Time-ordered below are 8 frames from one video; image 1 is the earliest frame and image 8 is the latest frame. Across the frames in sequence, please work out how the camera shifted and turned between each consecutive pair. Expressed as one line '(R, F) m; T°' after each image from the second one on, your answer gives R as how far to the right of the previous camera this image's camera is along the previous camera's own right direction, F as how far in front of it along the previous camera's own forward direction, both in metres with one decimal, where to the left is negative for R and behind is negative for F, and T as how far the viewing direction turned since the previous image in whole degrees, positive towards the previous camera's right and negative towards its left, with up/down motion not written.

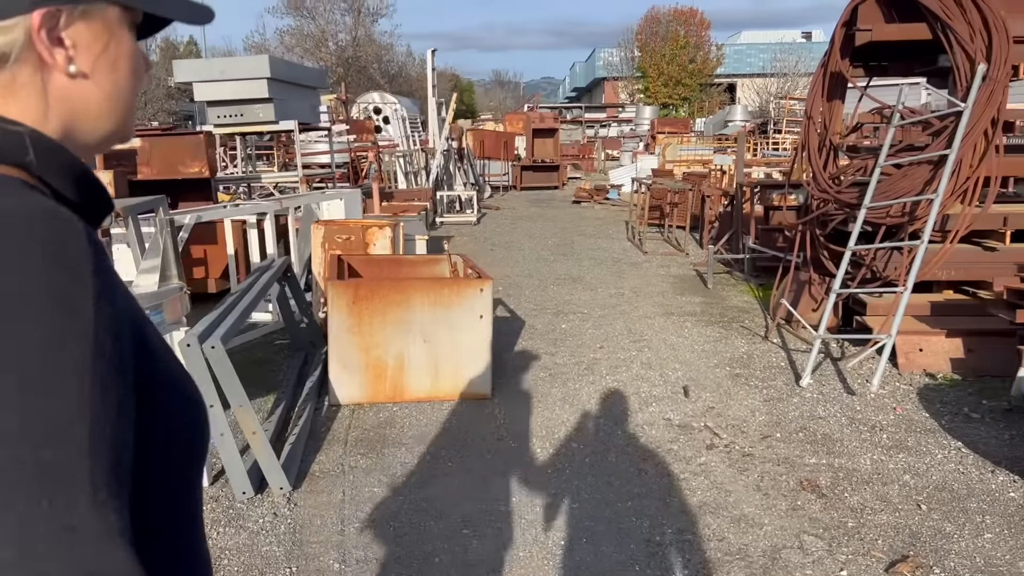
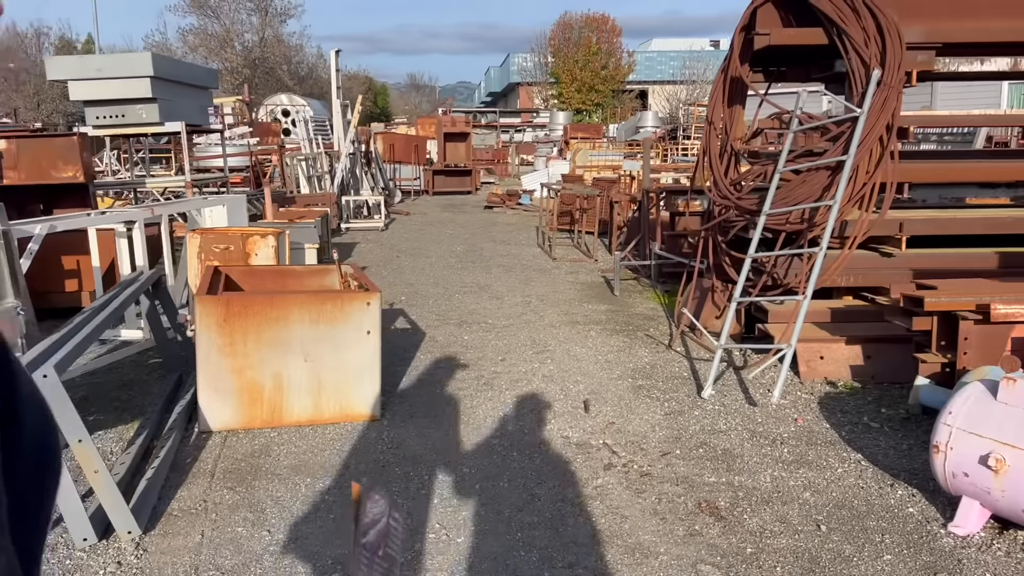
(+0.2, +0.3) m; +6°
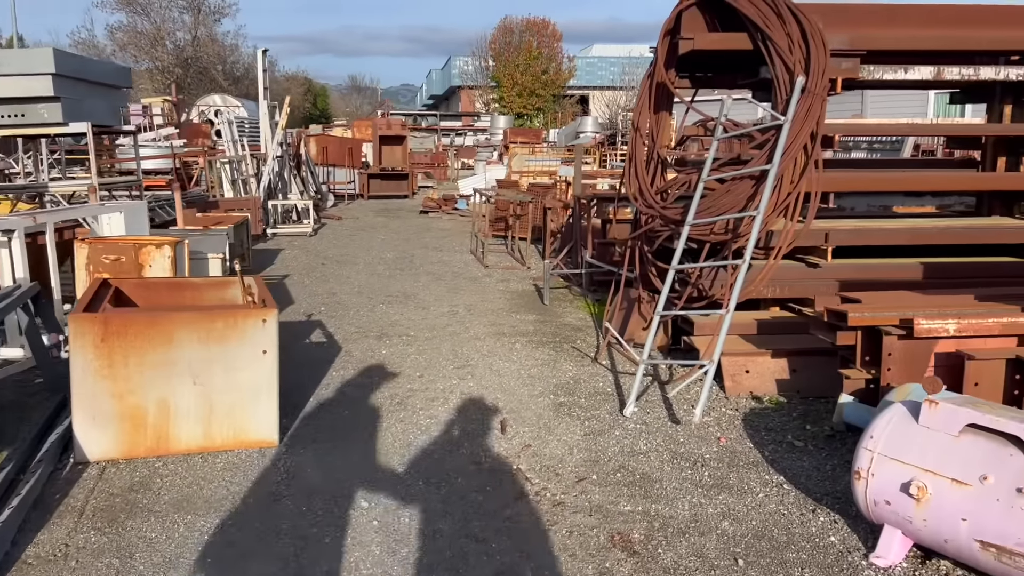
(+0.2, +0.2) m; +4°
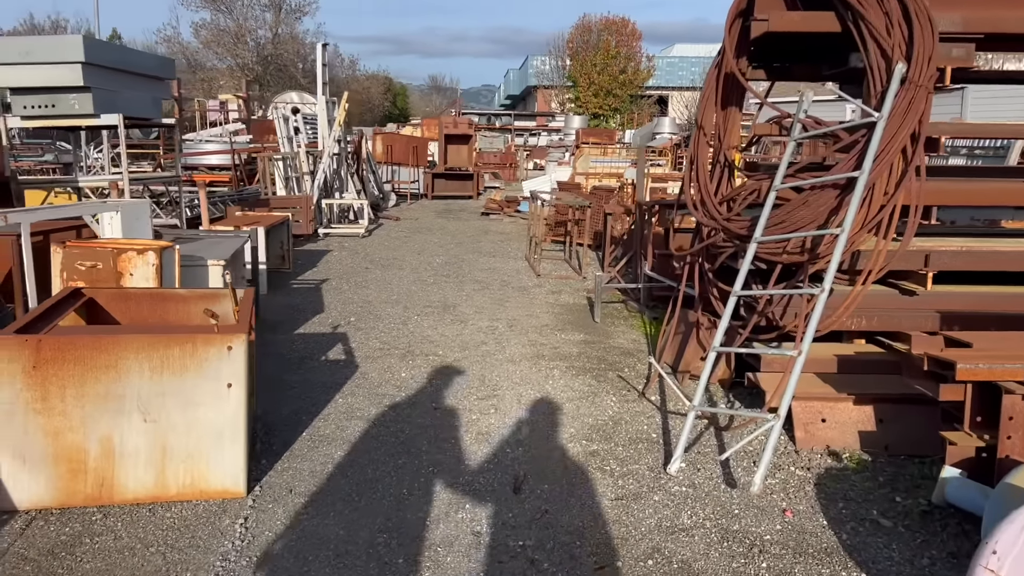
(+0.2, +0.8) m; -5°
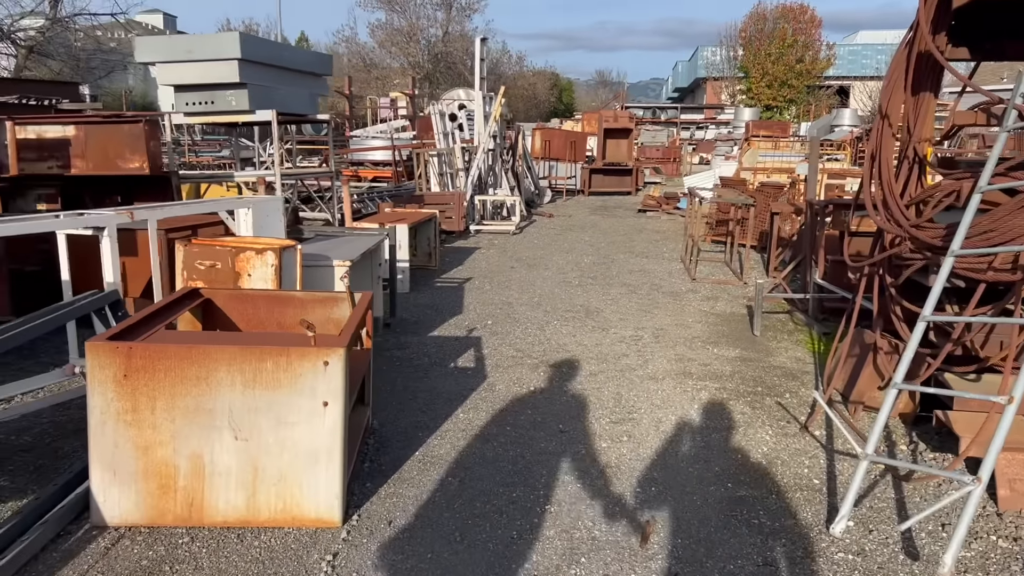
(+0.1, +0.5) m; -11°
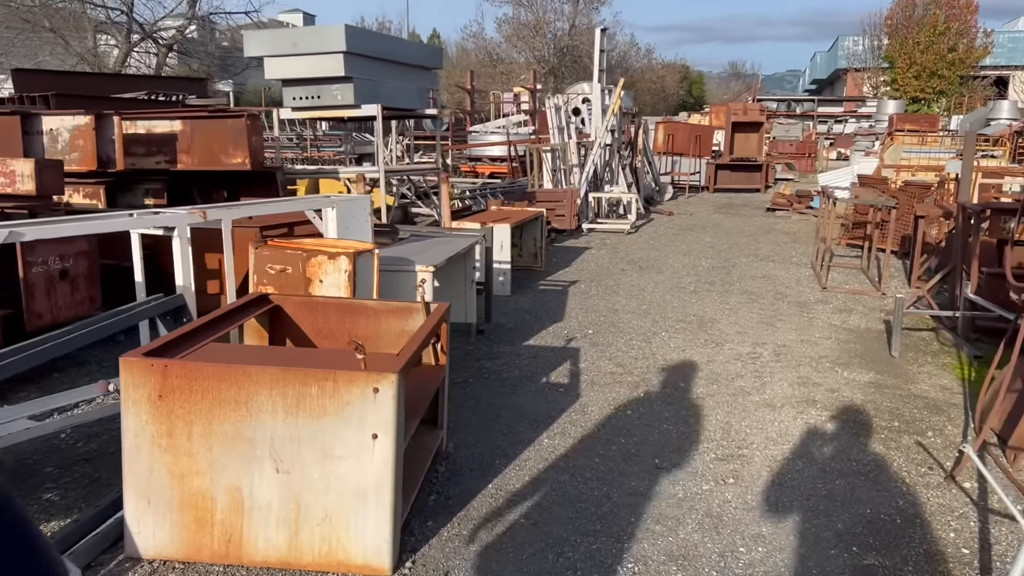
(+0.1, +0.5) m; -8°
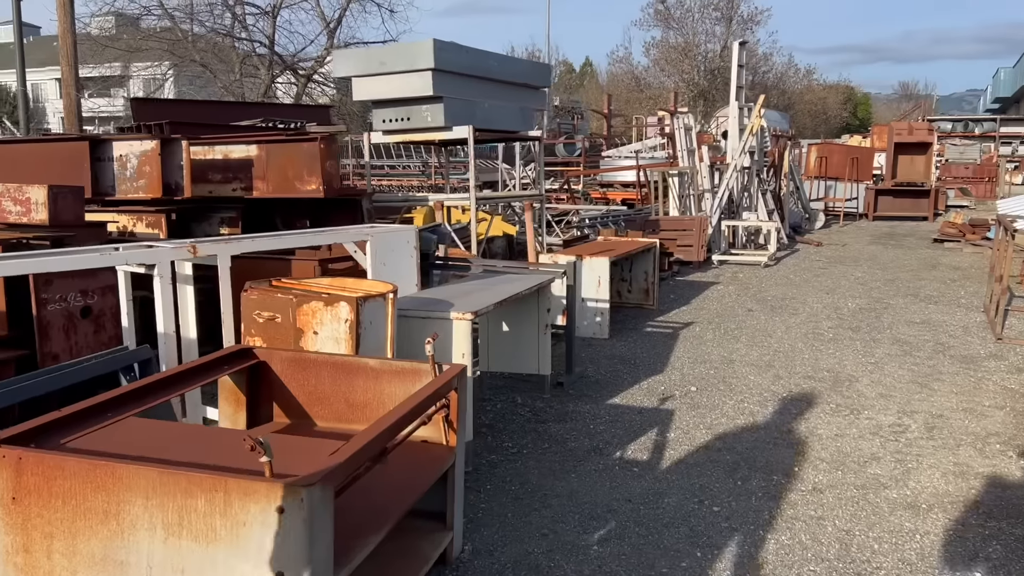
(+0.4, +0.9) m; -10°
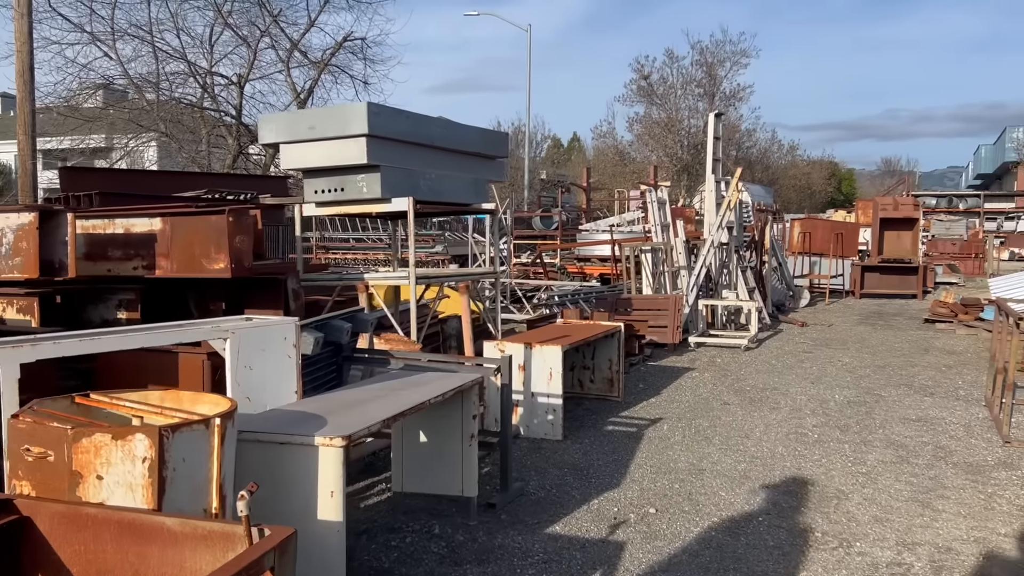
(+0.3, +0.8) m; +1°
